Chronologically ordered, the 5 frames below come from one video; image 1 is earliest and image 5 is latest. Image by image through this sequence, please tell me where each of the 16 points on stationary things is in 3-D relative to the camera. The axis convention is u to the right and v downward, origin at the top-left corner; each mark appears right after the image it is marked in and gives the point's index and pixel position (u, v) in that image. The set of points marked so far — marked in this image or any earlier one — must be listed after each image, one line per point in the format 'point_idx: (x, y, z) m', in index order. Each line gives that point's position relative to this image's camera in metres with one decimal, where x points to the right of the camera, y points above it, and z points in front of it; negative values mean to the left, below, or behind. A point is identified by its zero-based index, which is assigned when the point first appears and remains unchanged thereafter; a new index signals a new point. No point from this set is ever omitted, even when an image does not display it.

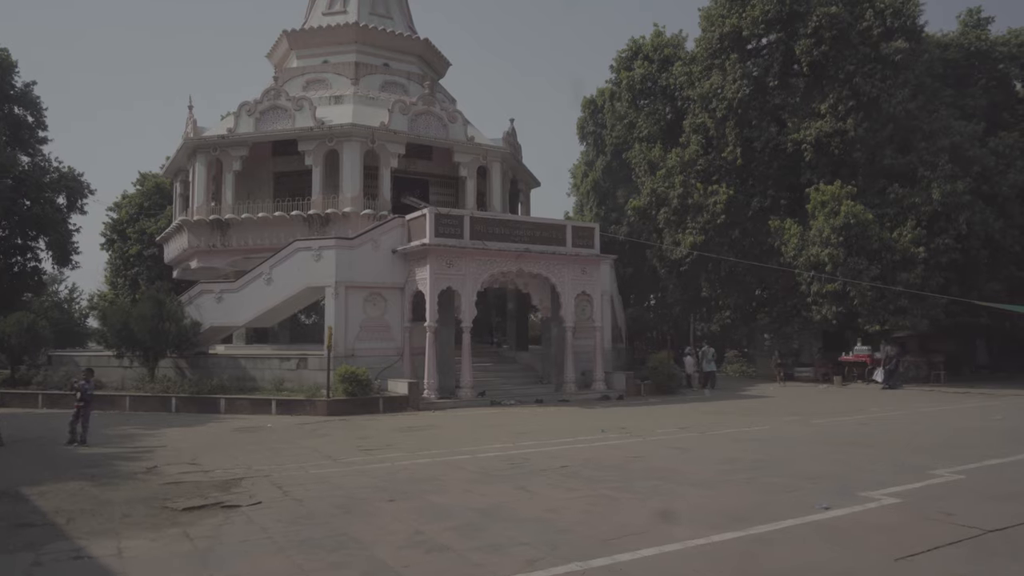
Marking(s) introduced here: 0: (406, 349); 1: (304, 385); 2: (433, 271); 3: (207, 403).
0: (-2.8, -1.6, +19.0) m
1: (-5.2, -2.4, +17.8) m
2: (-2.0, +0.5, +18.0) m
3: (-7.0, -2.7, +16.6) m
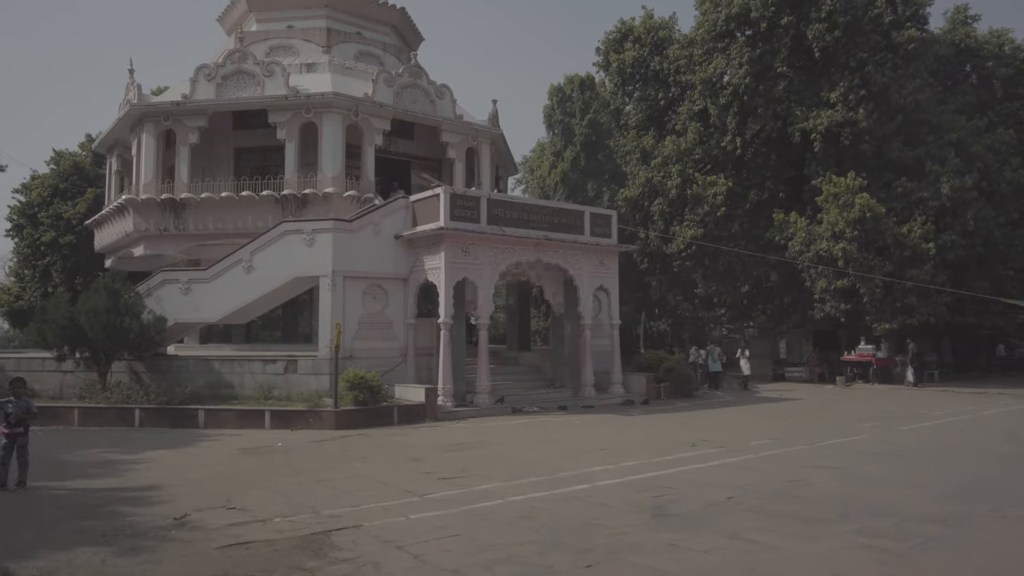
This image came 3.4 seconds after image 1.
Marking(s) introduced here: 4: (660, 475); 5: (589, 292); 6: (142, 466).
0: (-2.3, -1.4, +16.5) m
1: (-4.5, -2.2, +15.0) m
2: (-1.4, +0.7, +15.6) m
3: (-6.3, -2.4, +13.6) m
4: (+1.8, -2.3, +8.8) m
5: (+2.0, -0.1, +18.3) m
6: (-4.8, -2.3, +9.4) m
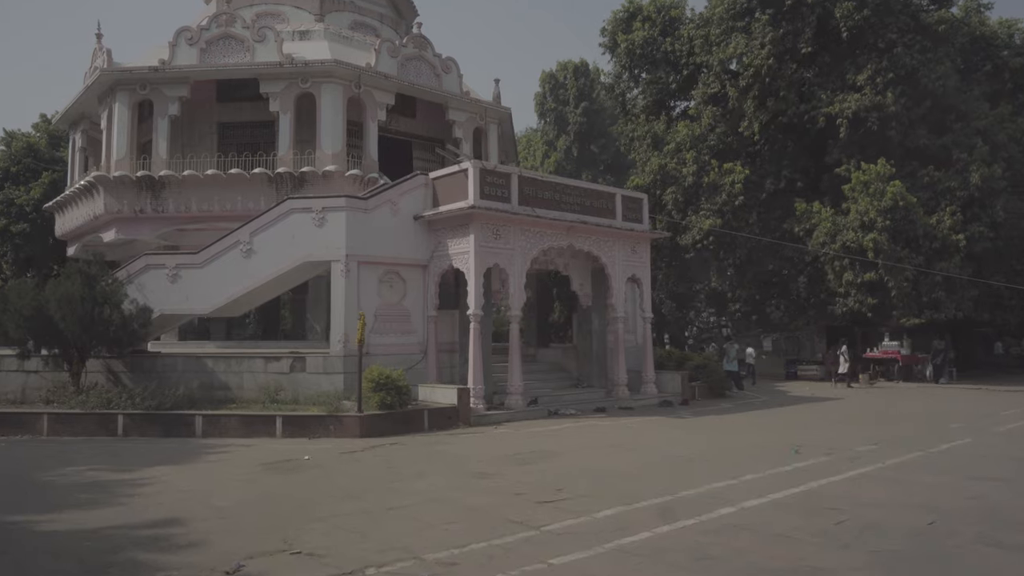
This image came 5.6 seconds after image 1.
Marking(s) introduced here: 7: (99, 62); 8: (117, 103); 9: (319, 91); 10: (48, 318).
0: (-1.6, -1.1, +14.6) m
1: (-3.8, -2.0, +13.0) m
2: (-0.7, +0.9, +13.8) m
3: (-5.4, -2.2, +11.5) m
4: (+2.9, -2.0, +7.2) m
5: (+2.5, +0.2, +16.7) m
6: (-3.8, -2.1, +7.4) m
7: (-10.7, +5.9, +18.6) m
8: (-10.1, +4.7, +18.4) m
9: (-4.9, +5.0, +18.1) m
10: (-8.0, -0.5, +12.4) m
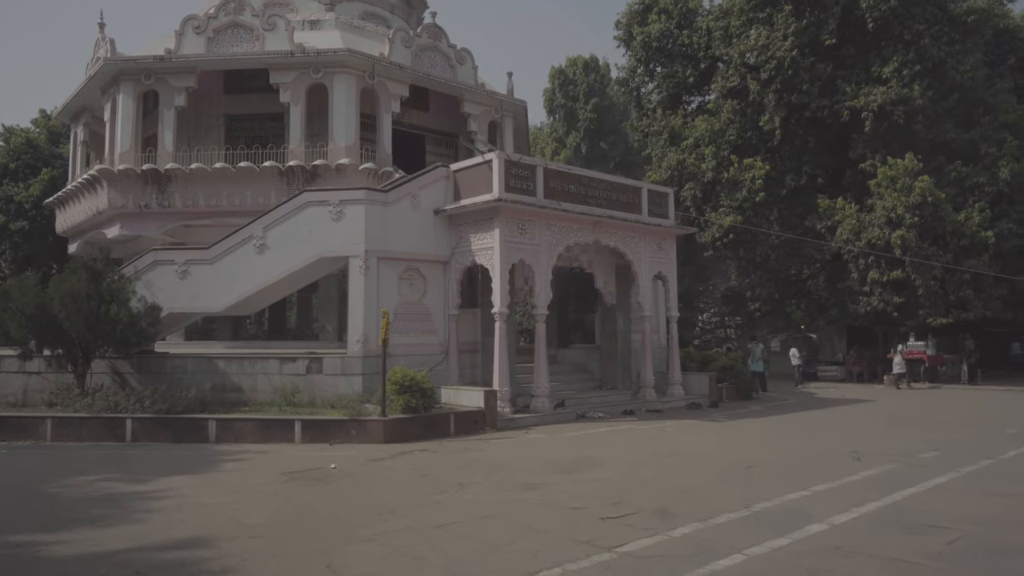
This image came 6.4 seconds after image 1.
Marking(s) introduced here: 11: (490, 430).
0: (-1.1, -1.1, +14.0) m
1: (-3.3, -1.9, +12.3) m
2: (-0.2, +1.0, +13.2) m
3: (-4.9, -2.1, +10.8) m
4: (+3.4, -2.0, +6.5) m
5: (+3.0, +0.2, +16.0) m
6: (-3.2, -2.0, +6.8) m
7: (-10.2, +5.9, +17.9) m
8: (-9.6, +4.8, +17.7) m
9: (-4.4, +5.0, +17.4) m
10: (-7.5, -0.4, +11.7) m
11: (-0.4, -2.4, +11.9) m
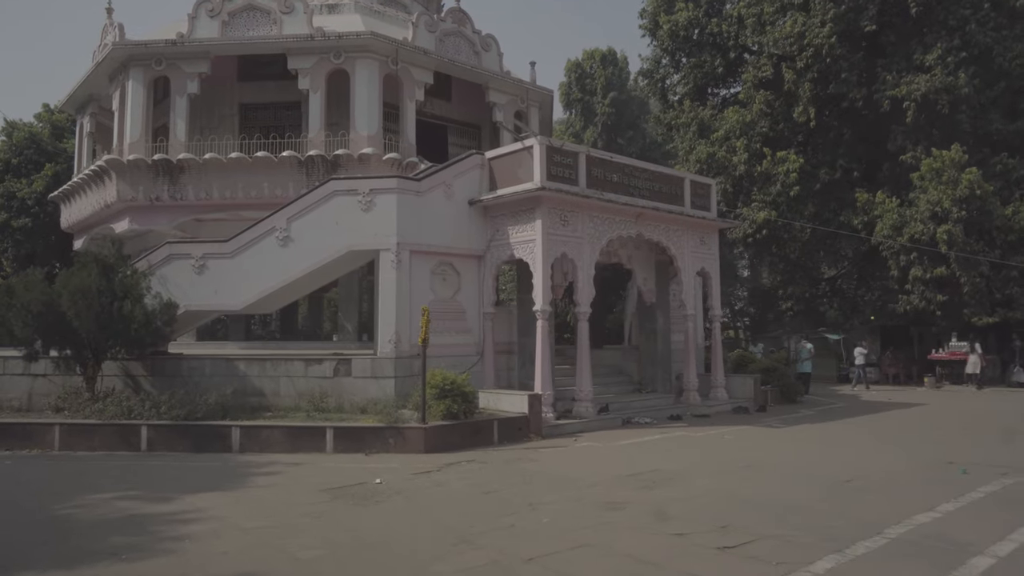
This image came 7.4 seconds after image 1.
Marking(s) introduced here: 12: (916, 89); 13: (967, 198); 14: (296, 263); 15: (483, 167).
0: (-0.4, -1.0, +13.0) m
1: (-2.5, -1.8, +11.4) m
2: (+0.6, +1.0, +12.2) m
3: (-4.2, -2.0, +9.9) m
4: (+4.2, -1.9, +5.6) m
5: (+3.7, +0.3, +15.1) m
6: (-2.5, -1.9, +5.8) m
7: (-9.5, +6.0, +17.0) m
8: (-8.9, +4.9, +16.8) m
9: (-3.7, +5.1, +16.5) m
10: (-6.8, -0.4, +10.7) m
11: (+0.4, -2.3, +11.0) m
12: (+11.3, +5.6, +20.2) m
13: (+12.3, +2.4, +19.4) m
14: (-3.6, +0.4, +12.1) m
15: (-0.5, +2.2, +13.3) m
